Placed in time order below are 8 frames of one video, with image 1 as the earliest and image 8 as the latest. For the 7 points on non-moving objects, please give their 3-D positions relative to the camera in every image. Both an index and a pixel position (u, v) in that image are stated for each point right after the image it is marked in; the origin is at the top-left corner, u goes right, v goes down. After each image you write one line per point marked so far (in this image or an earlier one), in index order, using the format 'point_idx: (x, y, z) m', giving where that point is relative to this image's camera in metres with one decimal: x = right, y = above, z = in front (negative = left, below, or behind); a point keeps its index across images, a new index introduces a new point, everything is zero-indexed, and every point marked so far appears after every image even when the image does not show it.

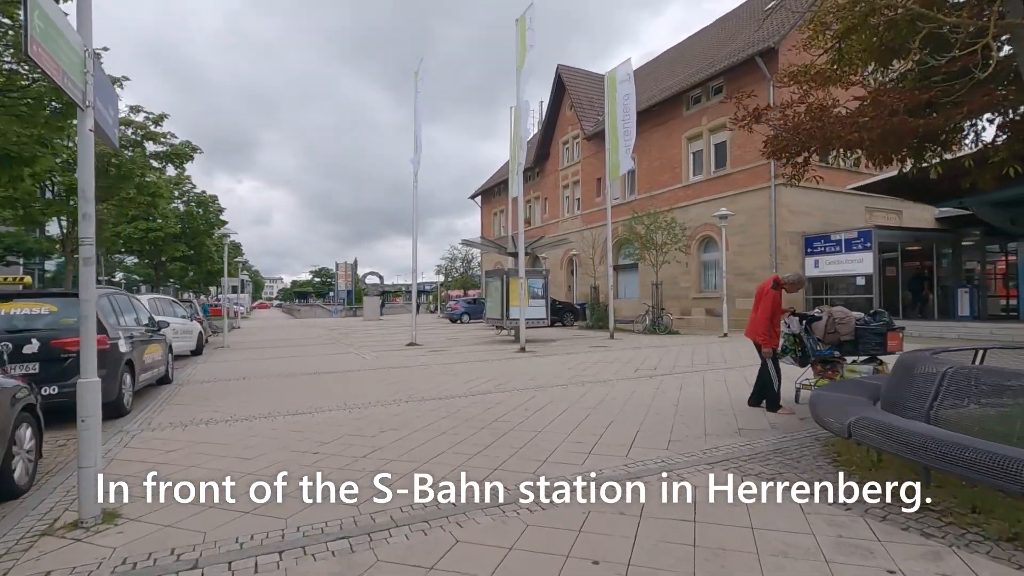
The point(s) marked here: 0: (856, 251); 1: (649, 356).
0: (+12.0, +1.3, +18.9) m
1: (+3.3, -1.6, +13.1) m
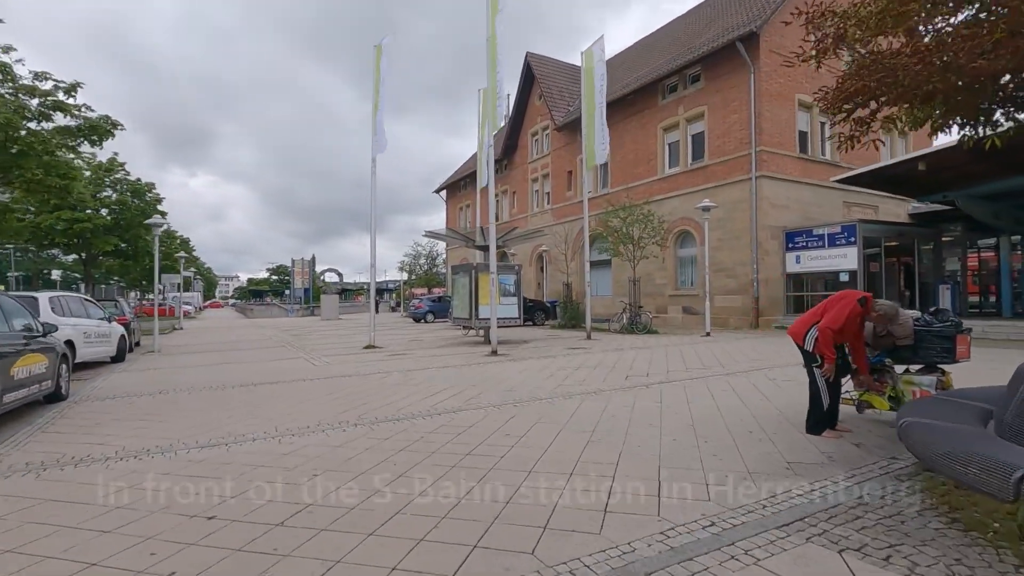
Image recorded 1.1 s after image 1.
0: (+11.0, +1.4, +18.2) m
1: (+2.7, -1.5, +11.9) m
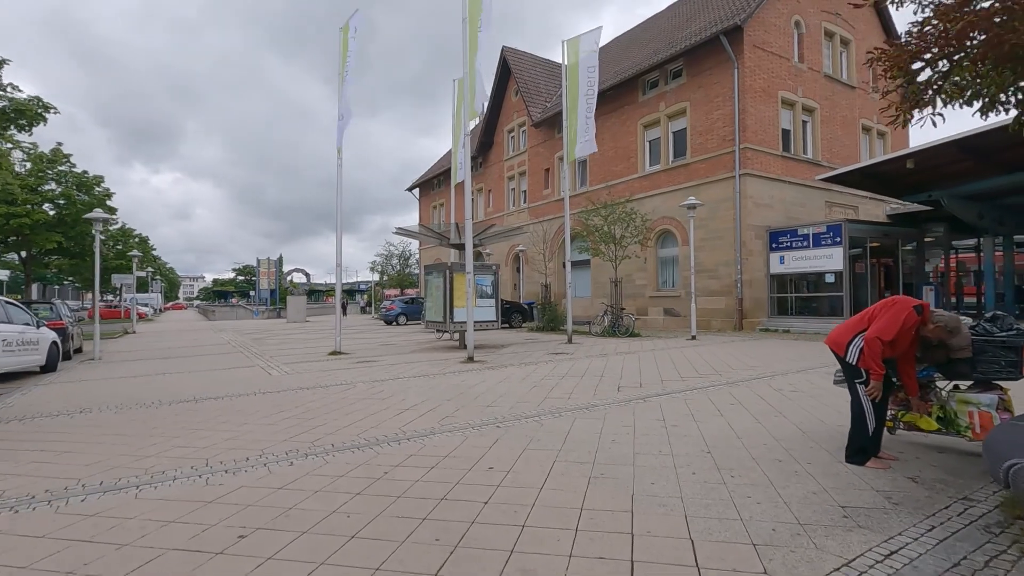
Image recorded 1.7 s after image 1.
0: (+10.3, +1.4, +17.7) m
1: (+2.3, -1.6, +11.0) m
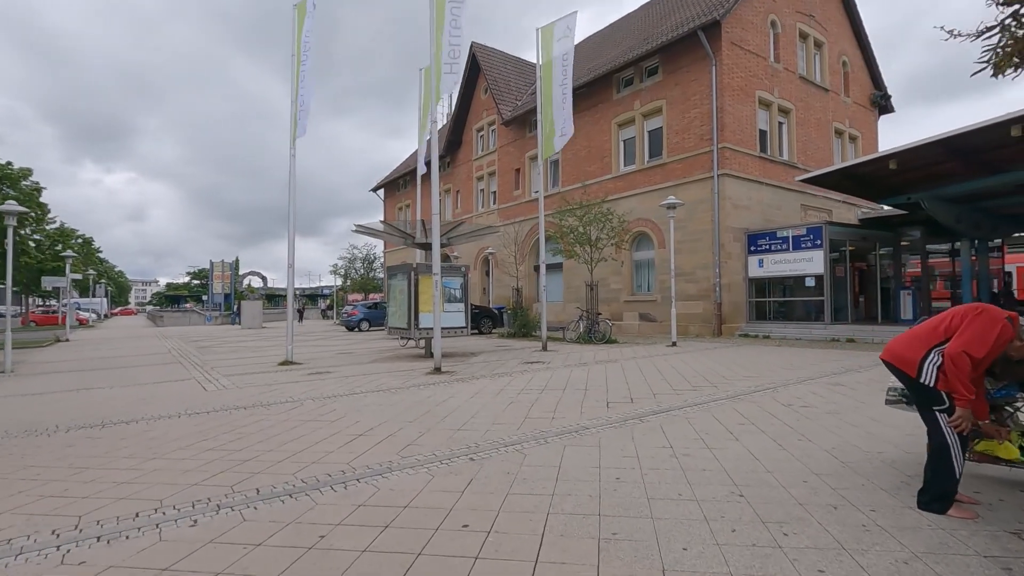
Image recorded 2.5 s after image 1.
0: (+9.3, +1.2, +17.2) m
1: (+1.7, -1.6, +10.0) m
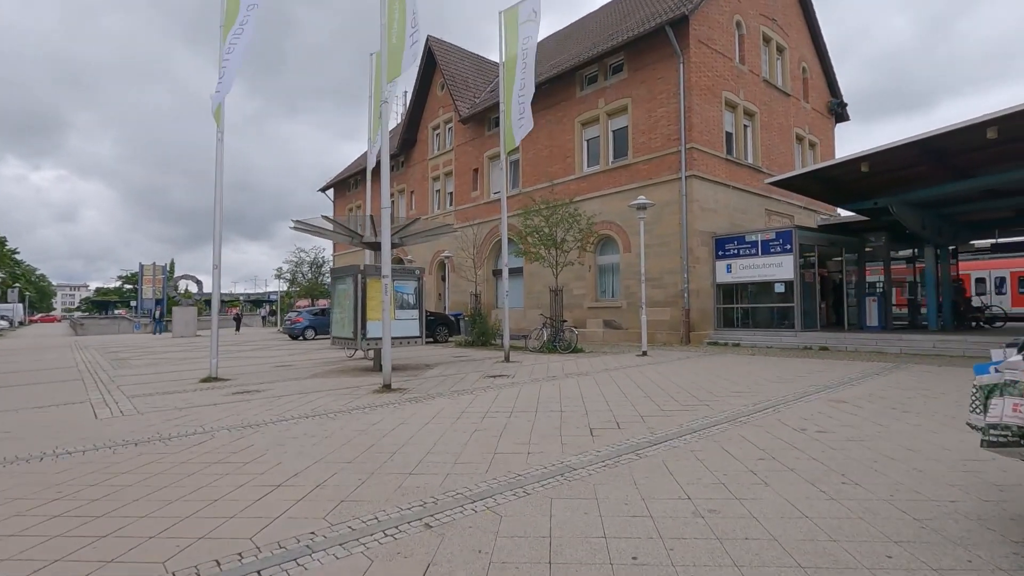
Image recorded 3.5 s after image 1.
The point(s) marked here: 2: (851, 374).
0: (+8.1, +1.0, +16.7) m
1: (+1.1, -1.7, +8.8) m
2: (+6.4, -1.6, +10.1) m
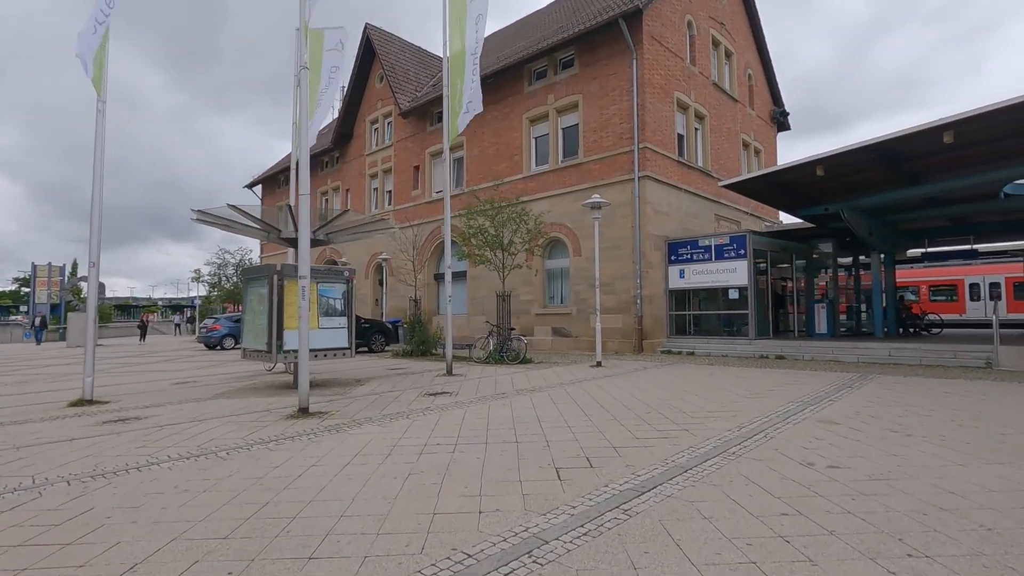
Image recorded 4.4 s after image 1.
0: (+6.4, +0.9, +16.1) m
1: (+0.3, -1.8, +7.6) m
2: (+5.4, -1.7, +9.4) m
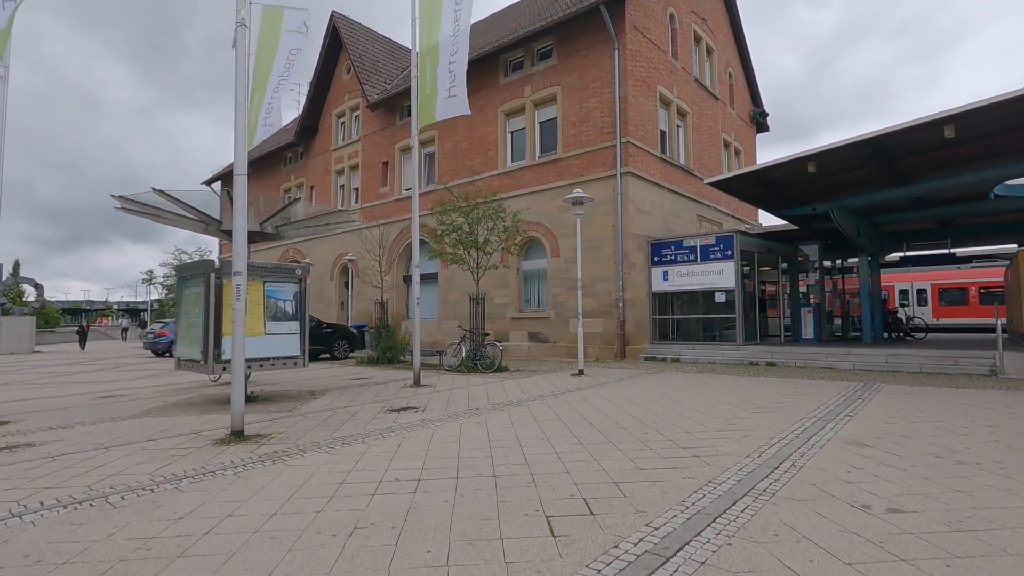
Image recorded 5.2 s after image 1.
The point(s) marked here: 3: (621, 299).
0: (+5.7, +0.8, +15.3) m
1: (+0.1, -1.8, +6.4) m
2: (+5.0, -1.7, +8.5) m
3: (+3.2, -0.3, +15.8) m
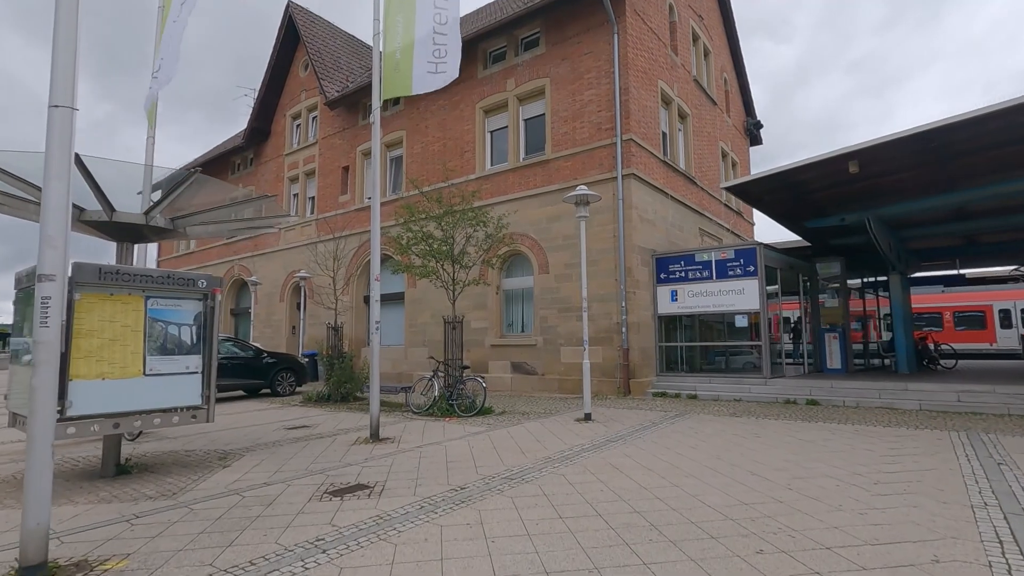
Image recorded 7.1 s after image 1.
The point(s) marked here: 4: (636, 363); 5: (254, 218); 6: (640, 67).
0: (+5.3, +0.2, +13.0) m
1: (+0.2, -1.9, +3.7) m
2: (+5.0, -2.0, +6.1) m
3: (+2.8, -0.9, +13.3) m
4: (+3.1, -1.9, +13.4) m
5: (-5.0, +1.2, +10.7) m
6: (+3.5, +6.0, +14.7) m
